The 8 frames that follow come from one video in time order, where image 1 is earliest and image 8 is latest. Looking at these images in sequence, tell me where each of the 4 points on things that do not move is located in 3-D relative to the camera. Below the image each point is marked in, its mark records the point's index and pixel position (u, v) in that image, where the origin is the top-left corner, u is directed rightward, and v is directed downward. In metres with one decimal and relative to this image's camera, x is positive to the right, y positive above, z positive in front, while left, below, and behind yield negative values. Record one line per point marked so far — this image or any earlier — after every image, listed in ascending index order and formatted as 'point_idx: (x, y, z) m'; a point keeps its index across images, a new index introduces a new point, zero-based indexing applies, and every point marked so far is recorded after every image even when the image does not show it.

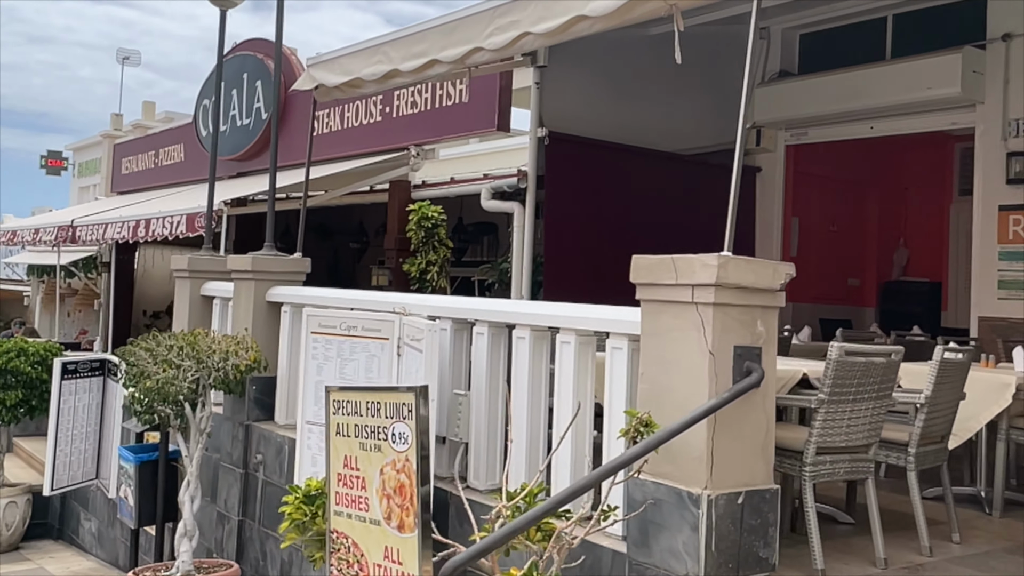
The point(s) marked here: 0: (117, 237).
0: (-4.2, +0.5, +9.6) m
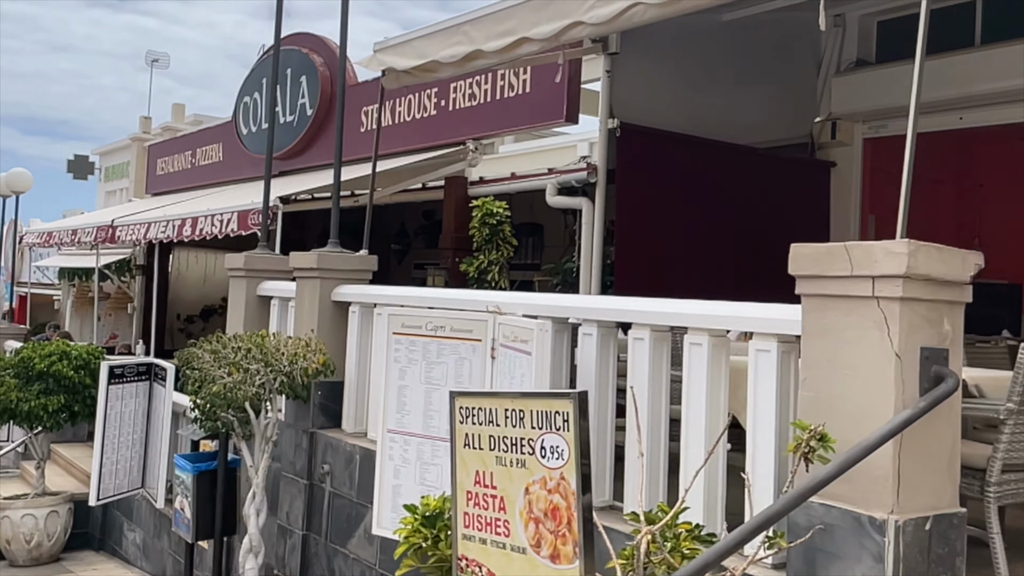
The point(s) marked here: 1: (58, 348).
0: (-3.6, +0.5, +9.3) m
1: (-4.4, -0.6, +8.7) m
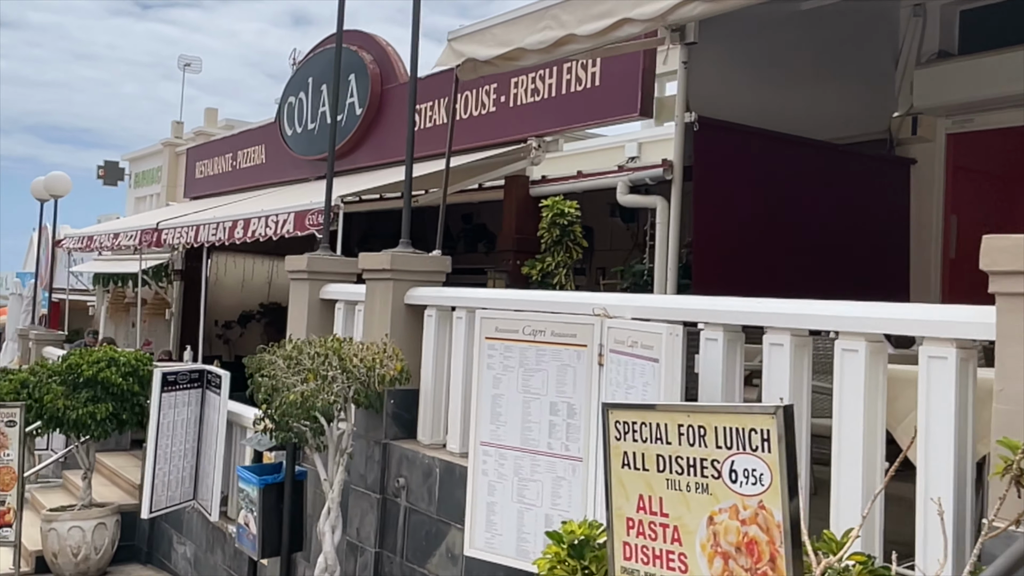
0: (-3.0, +0.5, +9.0) m
1: (-3.8, -0.6, +8.4) m
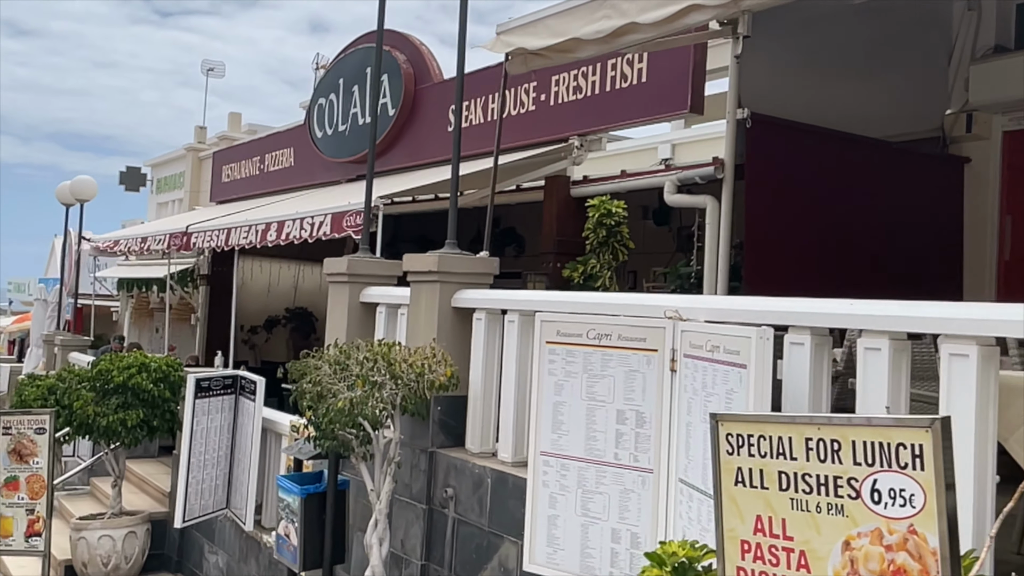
0: (-2.7, +0.4, +8.8) m
1: (-3.4, -0.7, +8.2) m
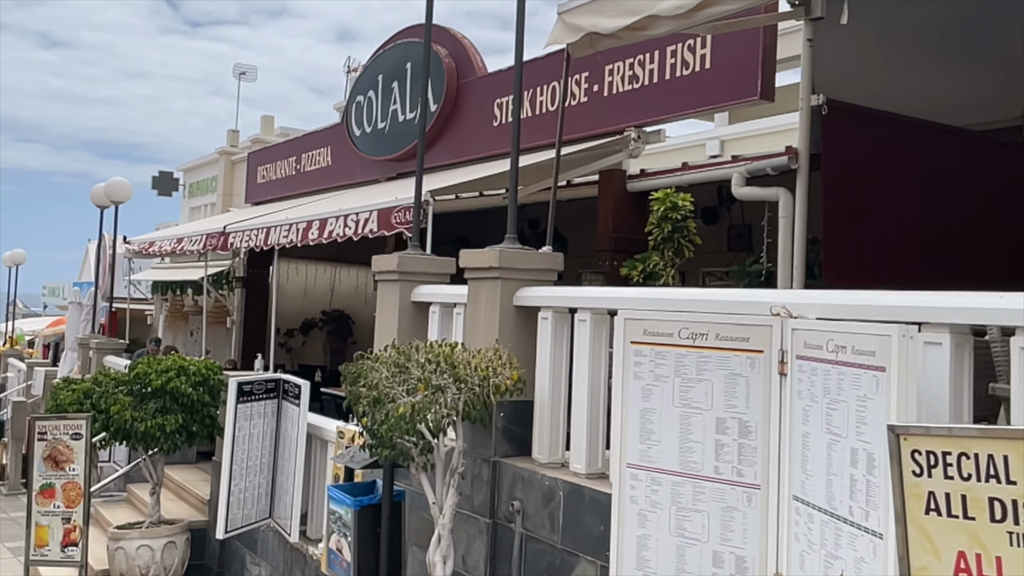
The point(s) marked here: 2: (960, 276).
0: (-2.2, +0.4, +8.5) m
1: (-3.0, -0.7, +7.9) m
2: (+3.4, +0.1, +6.9) m
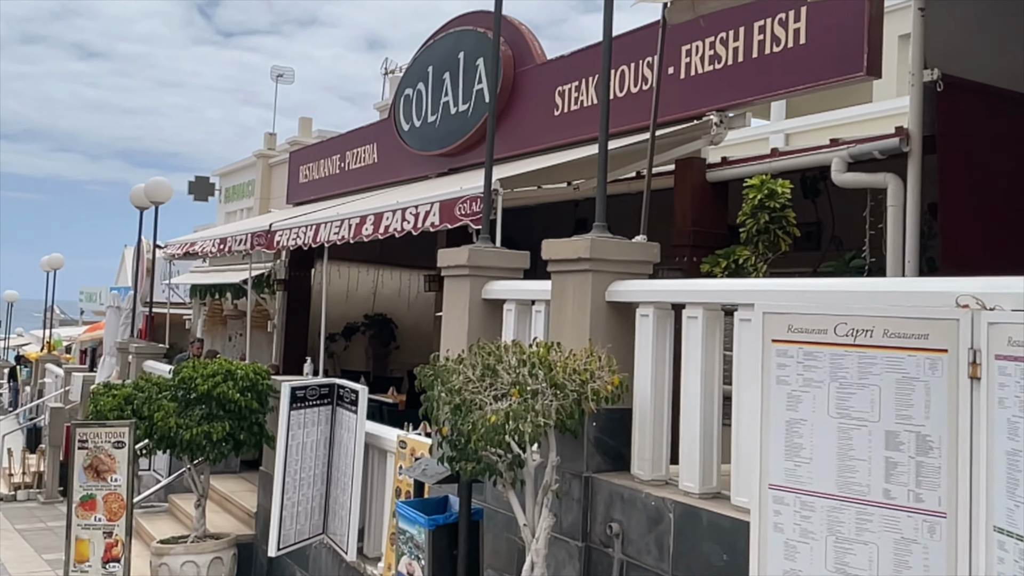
0: (-1.6, +0.4, +8.1) m
1: (-2.4, -0.7, +7.5) m
2: (+3.9, +0.1, +6.2) m
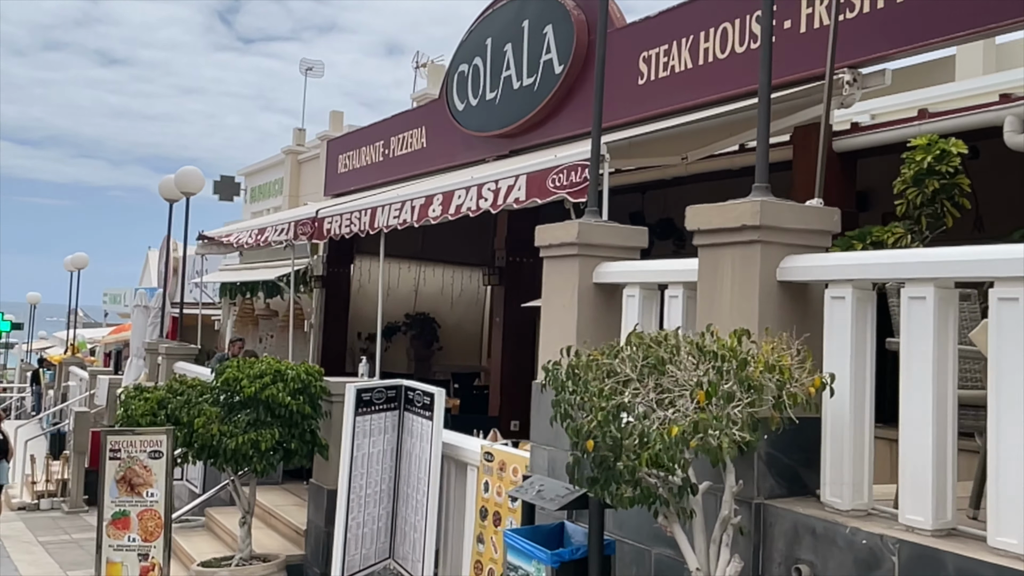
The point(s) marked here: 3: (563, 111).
0: (-1.0, +0.5, +7.2) m
1: (-1.8, -0.6, +6.6) m
2: (+4.5, +0.2, +5.2) m
3: (+0.5, +1.6, +8.4) m
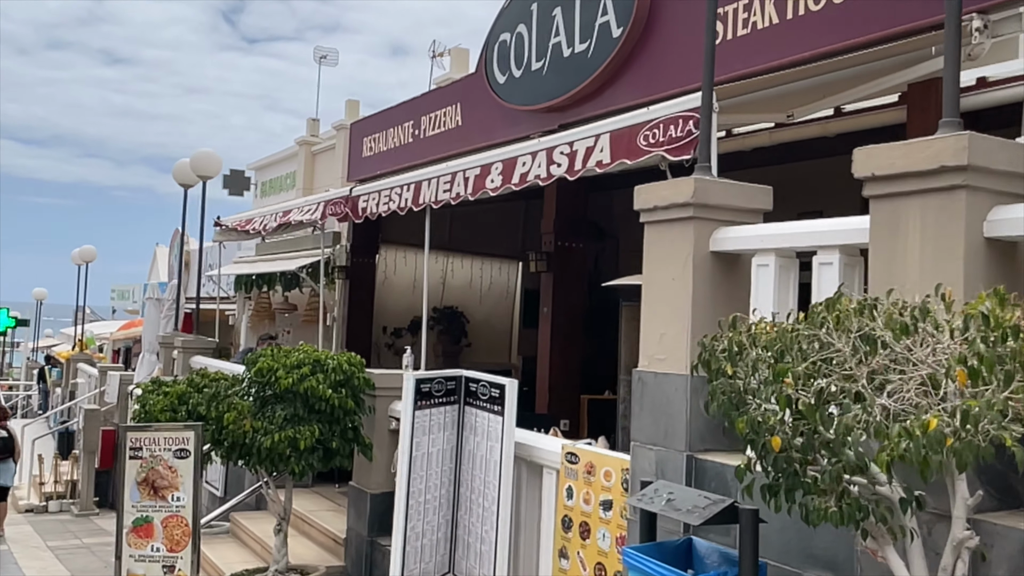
0: (-0.5, +0.6, +6.5) m
1: (-1.3, -0.5, +5.9) m
2: (+5.0, +0.3, +4.5) m
3: (+0.9, +1.8, +7.7) m
